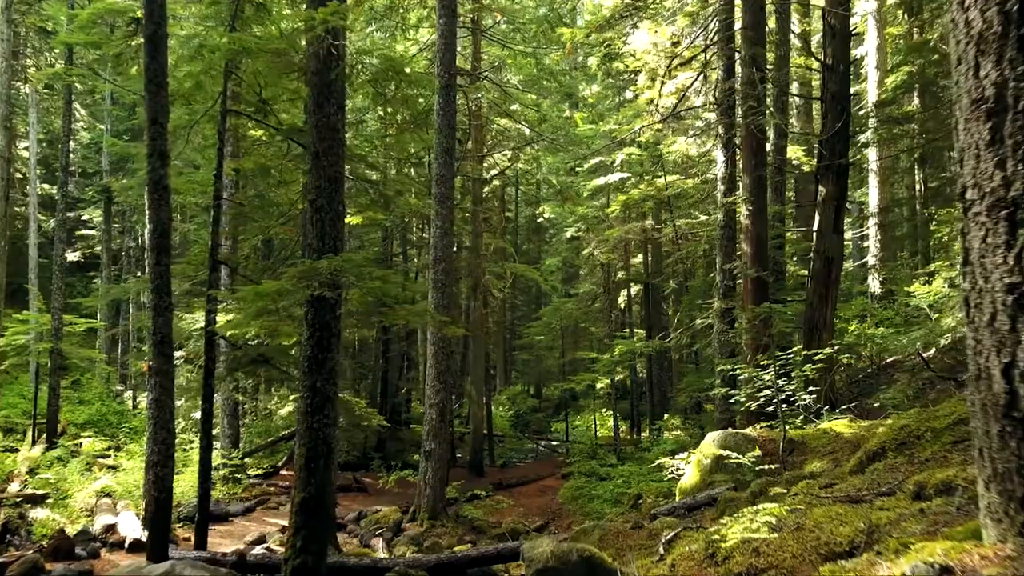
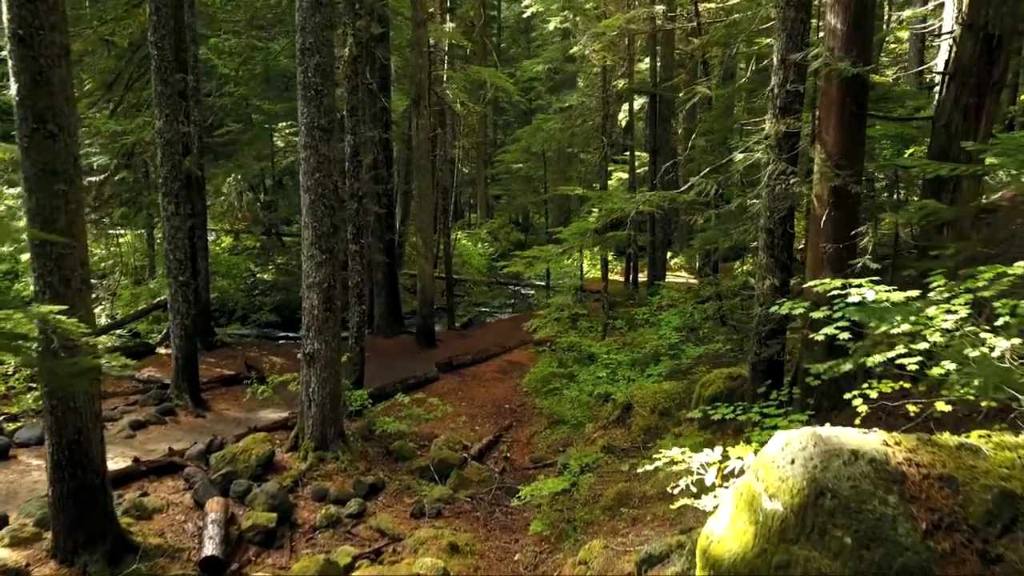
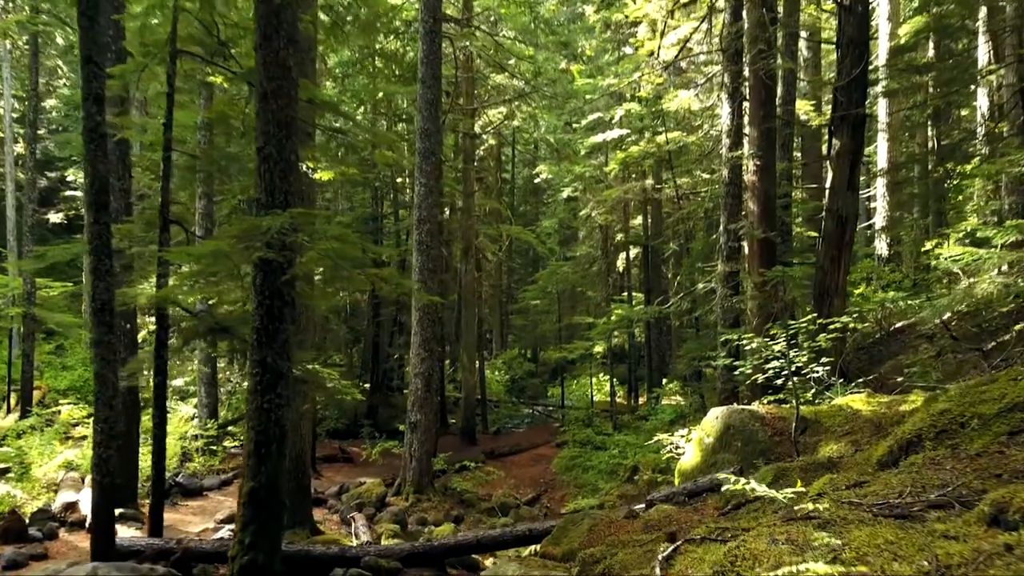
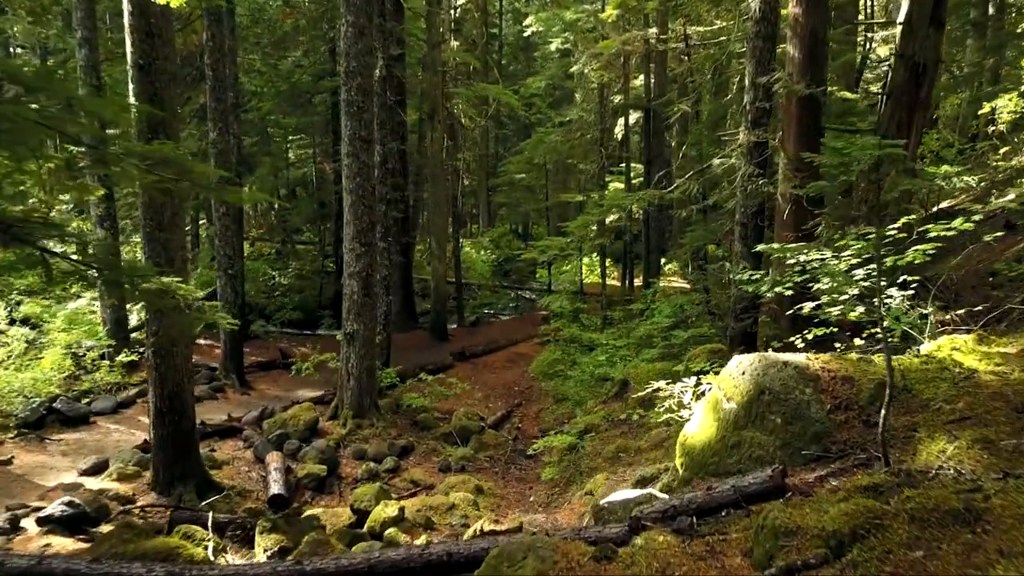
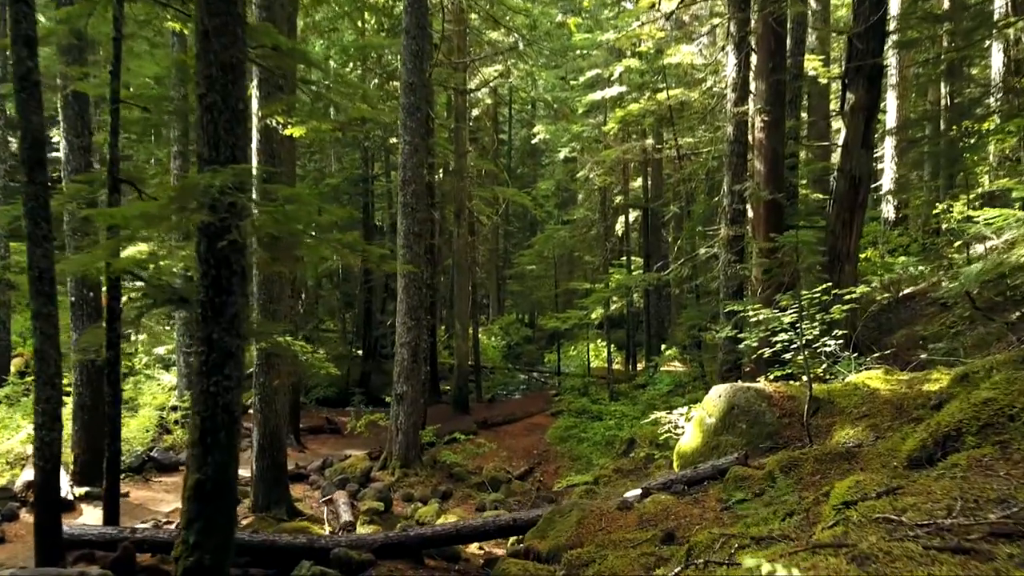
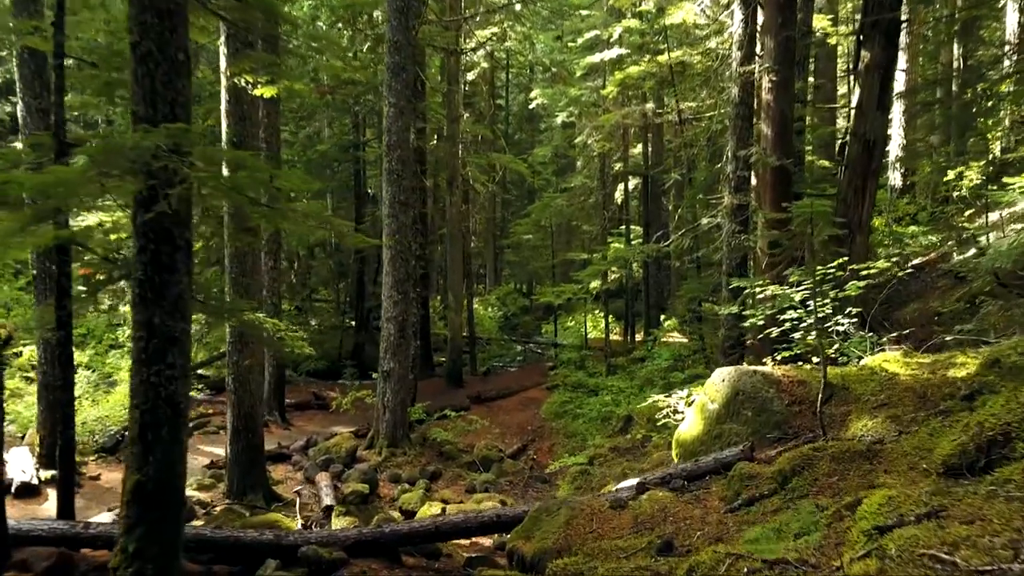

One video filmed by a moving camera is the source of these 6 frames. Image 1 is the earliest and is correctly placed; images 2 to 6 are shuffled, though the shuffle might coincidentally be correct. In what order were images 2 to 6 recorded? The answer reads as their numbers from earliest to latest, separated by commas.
3, 5, 6, 4, 2
